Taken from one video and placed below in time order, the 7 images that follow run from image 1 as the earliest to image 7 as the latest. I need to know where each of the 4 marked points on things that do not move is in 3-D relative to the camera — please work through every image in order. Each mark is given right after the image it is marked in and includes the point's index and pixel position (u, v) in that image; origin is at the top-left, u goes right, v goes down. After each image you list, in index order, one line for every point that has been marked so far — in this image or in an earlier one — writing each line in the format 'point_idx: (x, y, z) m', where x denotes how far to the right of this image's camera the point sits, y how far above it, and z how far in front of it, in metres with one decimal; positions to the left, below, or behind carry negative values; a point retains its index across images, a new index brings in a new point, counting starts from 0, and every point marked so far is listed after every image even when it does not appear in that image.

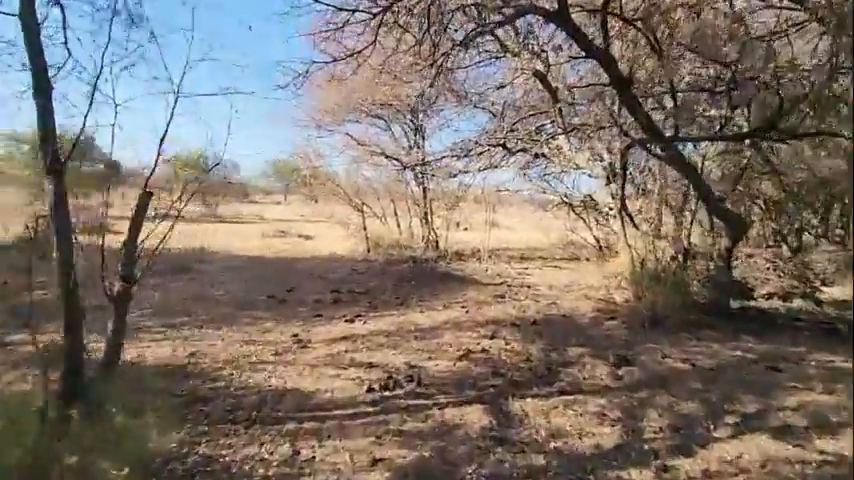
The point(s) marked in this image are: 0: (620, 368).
0: (+2.6, -1.7, +5.9) m
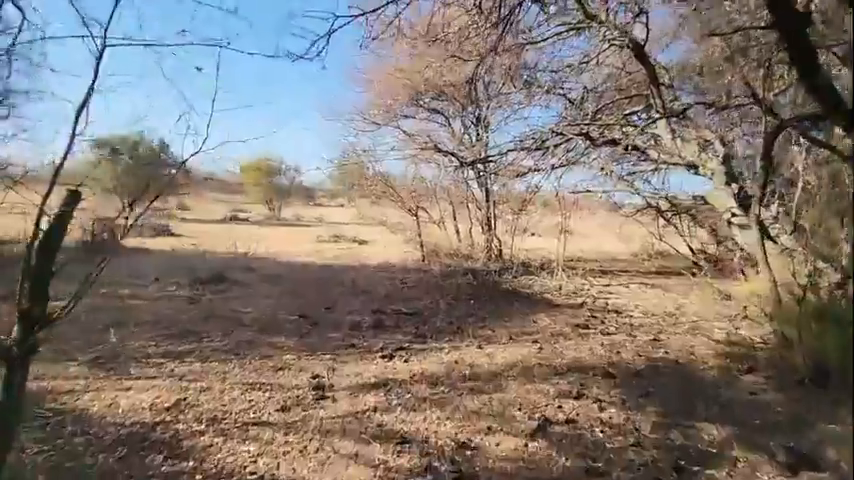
0: (+3.1, -2.0, +3.6) m
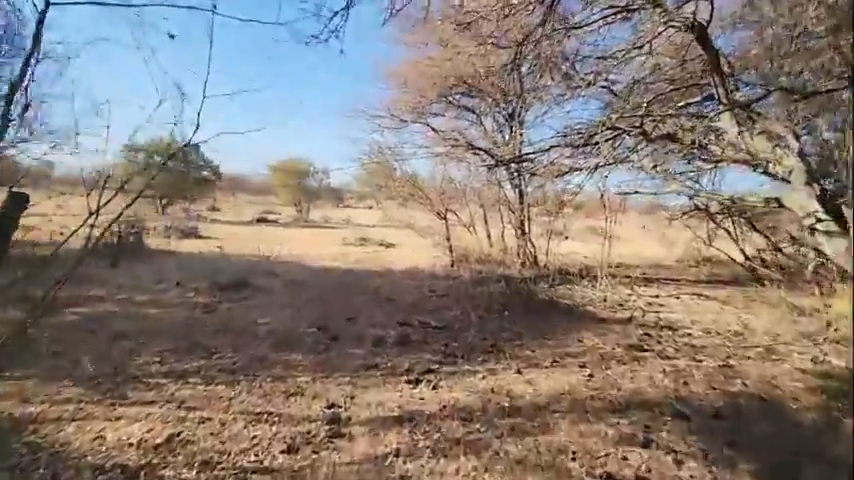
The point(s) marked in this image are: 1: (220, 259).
0: (+3.3, -2.1, +2.6) m
1: (-6.8, -0.6, +14.2) m
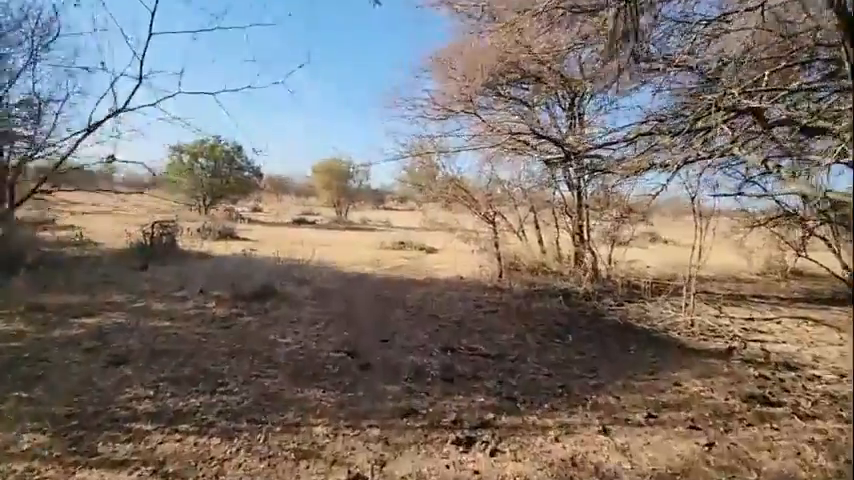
0: (+3.6, -2.2, +1.0) m
1: (-5.4, -0.7, +13.4) m
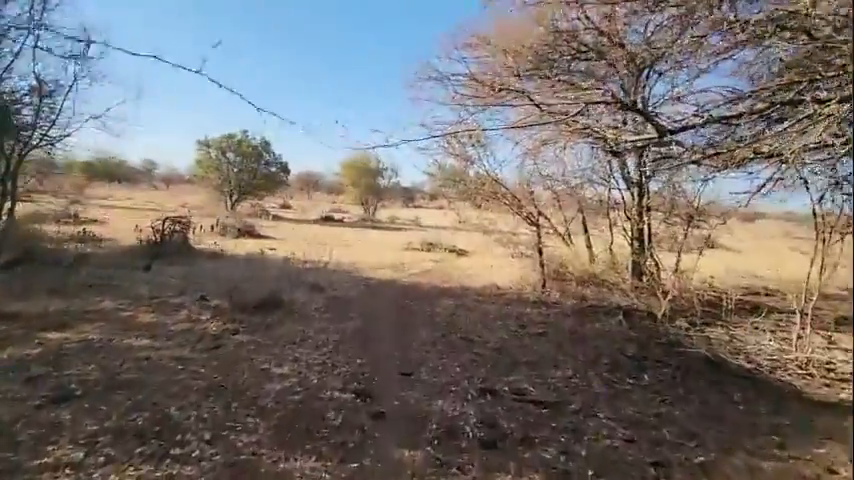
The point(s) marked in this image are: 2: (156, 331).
0: (+3.5, -2.4, -0.8) m
1: (-4.5, -0.7, +12.2) m
2: (-4.0, -1.4, +6.5) m
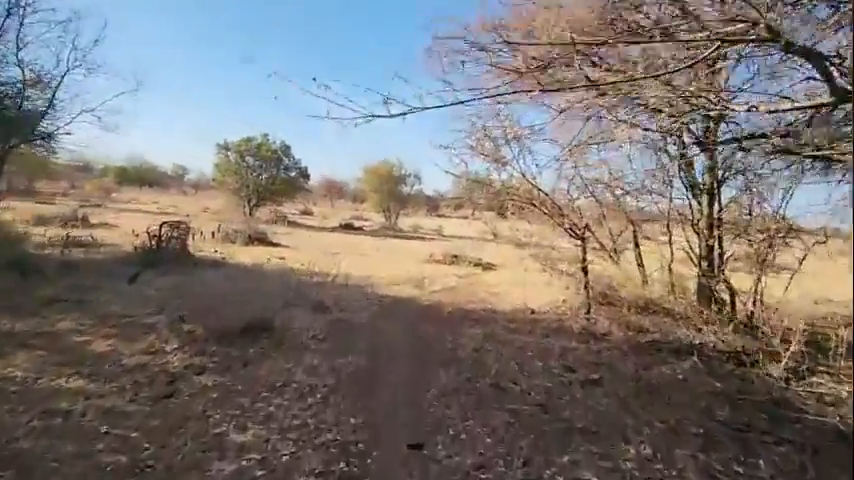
0: (+3.3, -2.5, -2.6) m
1: (-4.0, -0.9, +10.8) m
2: (-3.8, -1.5, +5.1) m
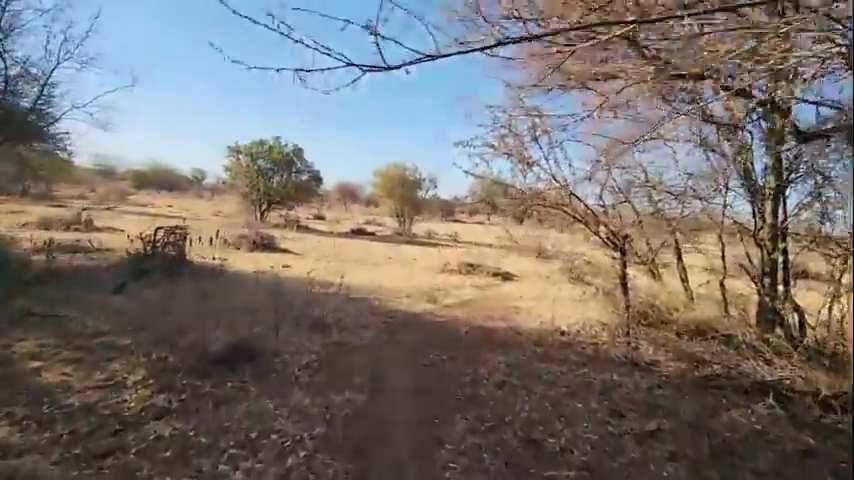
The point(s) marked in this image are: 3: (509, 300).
0: (+3.2, -2.6, -3.8) m
1: (-3.7, -1.1, +9.8) m
2: (-3.7, -1.6, +4.1) m
3: (+2.1, -1.6, +11.4) m
